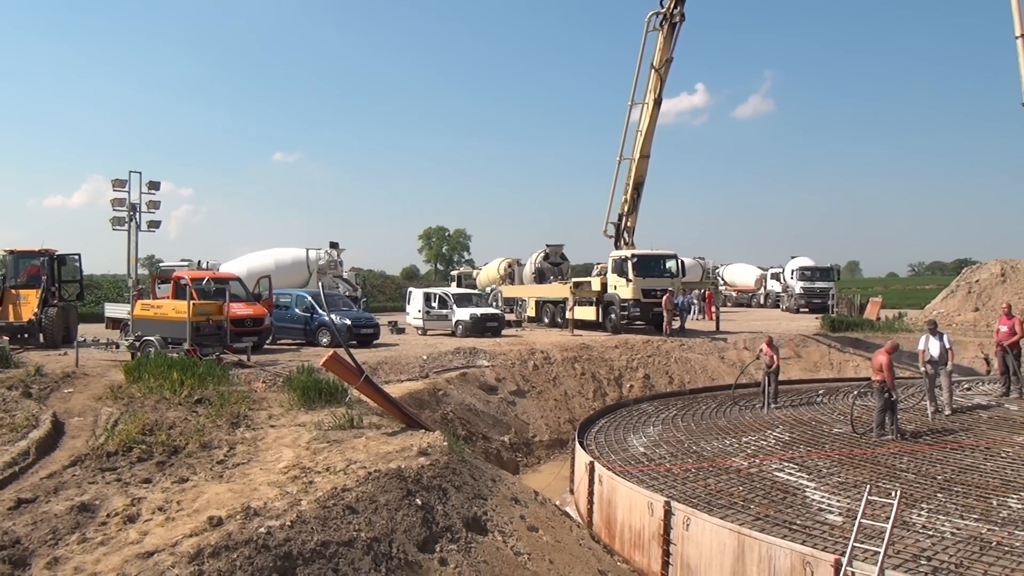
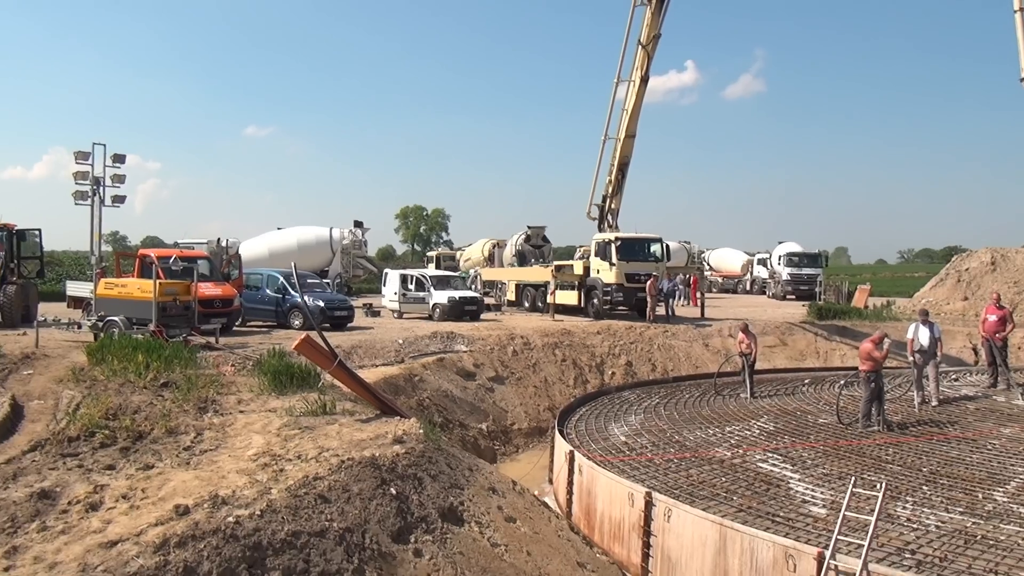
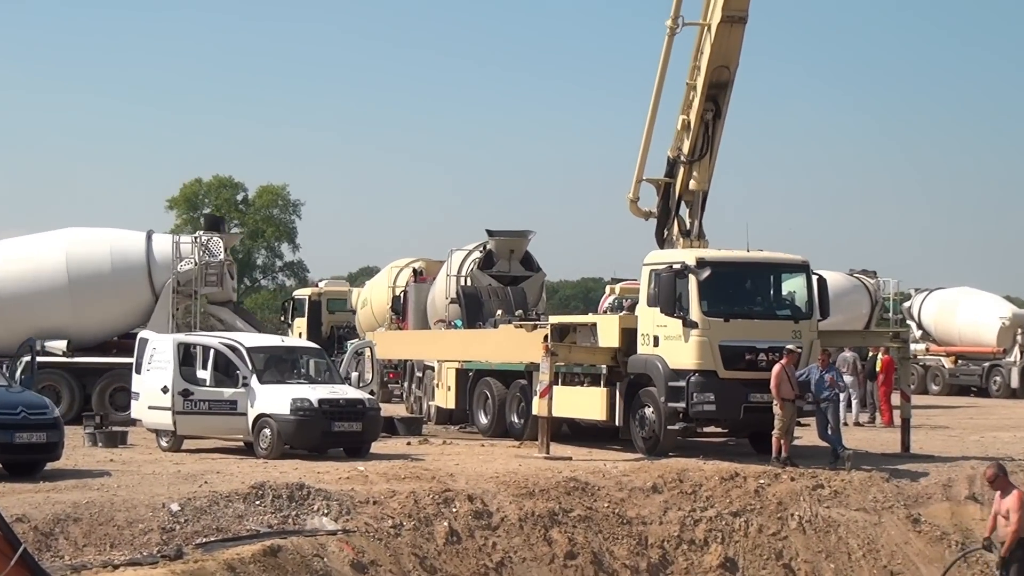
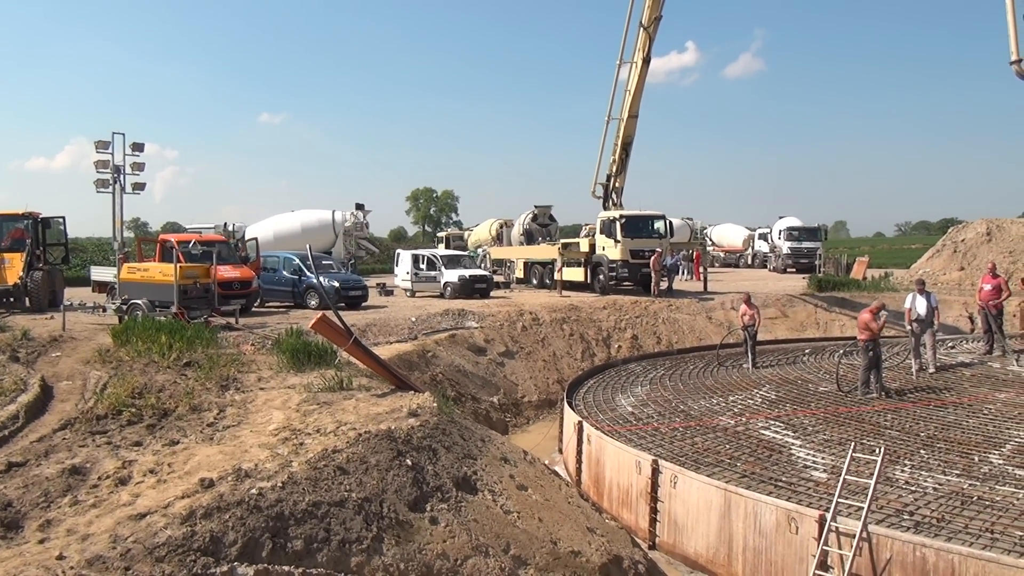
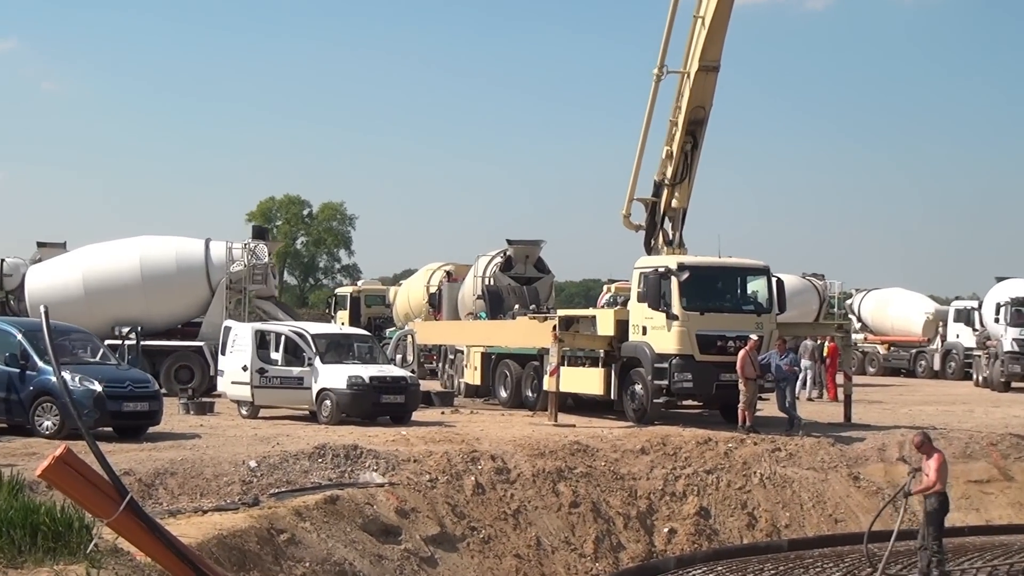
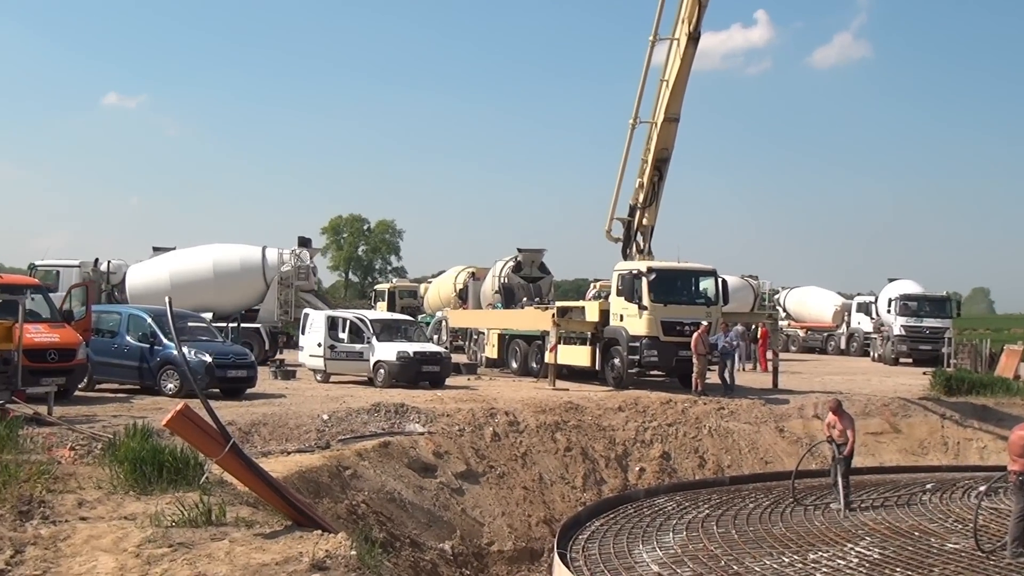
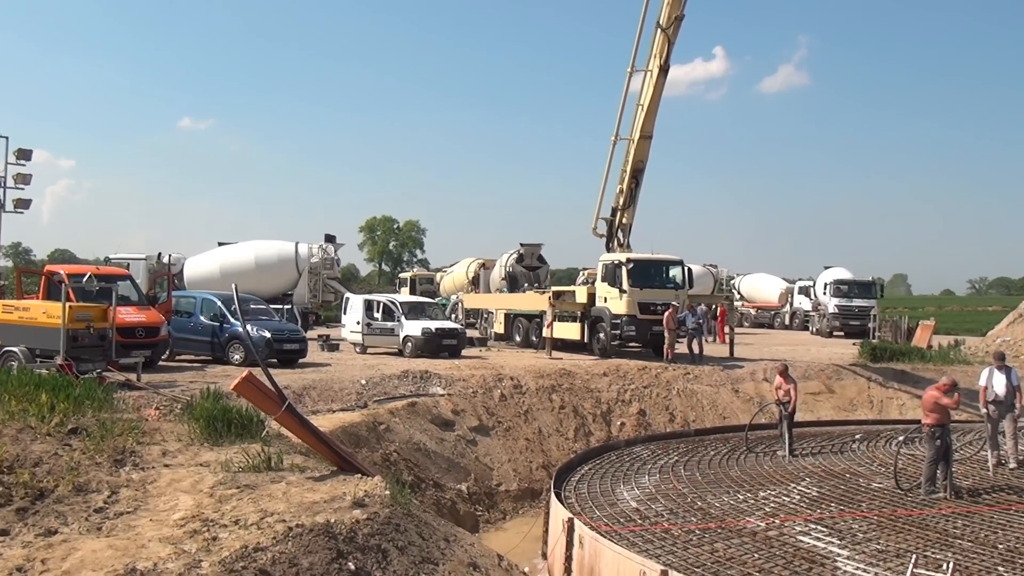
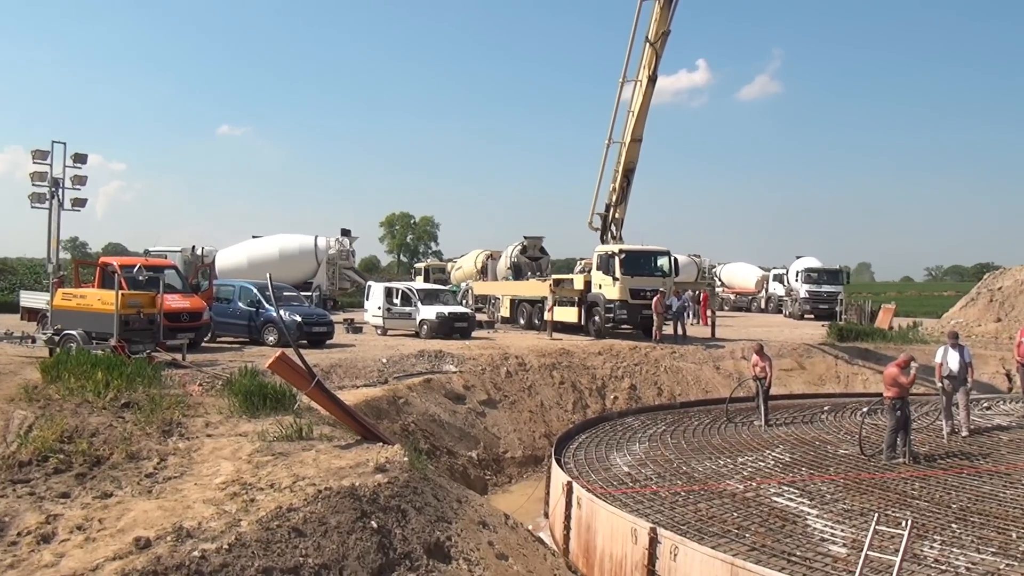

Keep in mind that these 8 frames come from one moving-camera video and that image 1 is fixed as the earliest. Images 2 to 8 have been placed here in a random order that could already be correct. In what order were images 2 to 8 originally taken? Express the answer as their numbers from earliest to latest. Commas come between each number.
4, 2, 8, 7, 6, 5, 3
